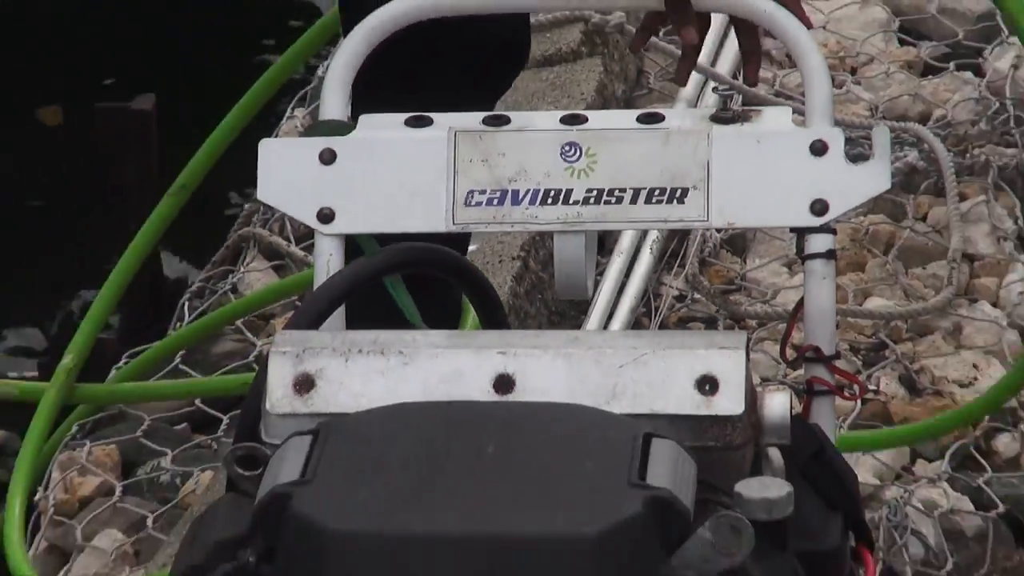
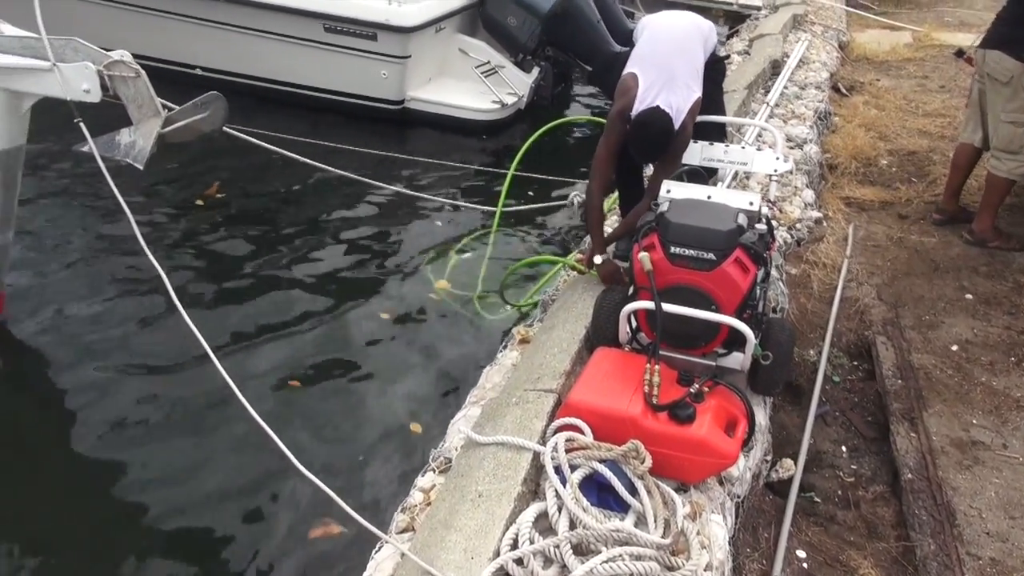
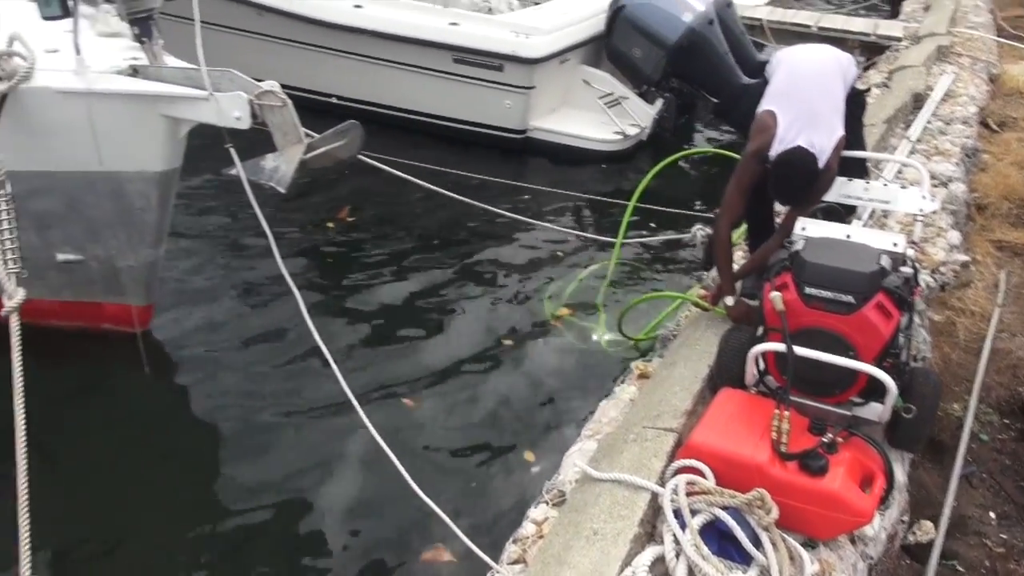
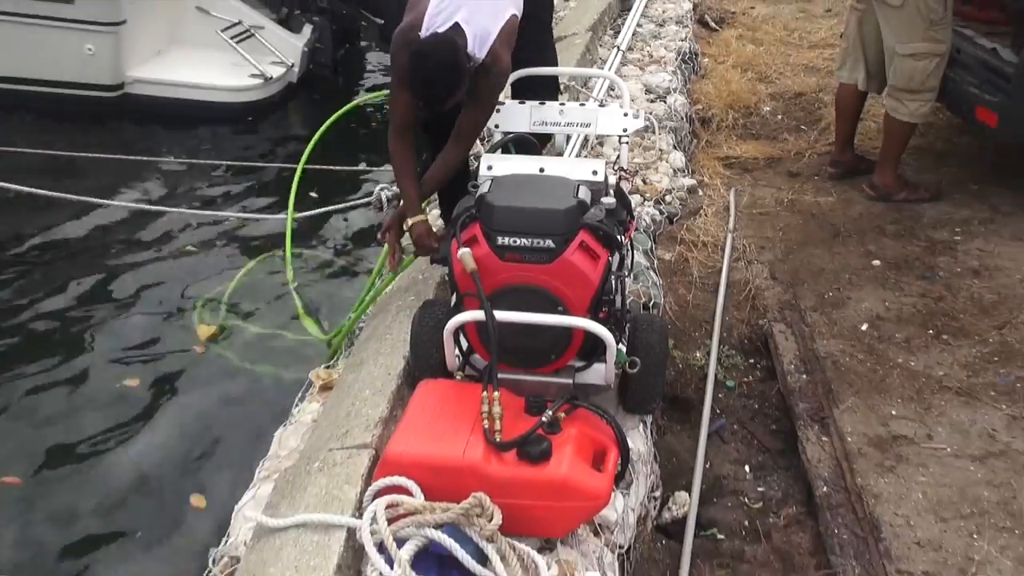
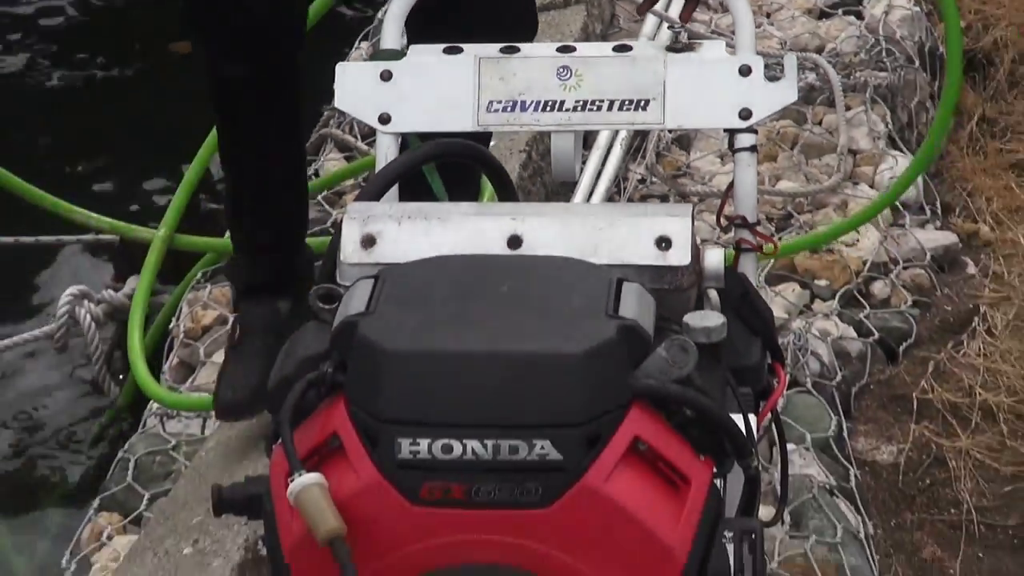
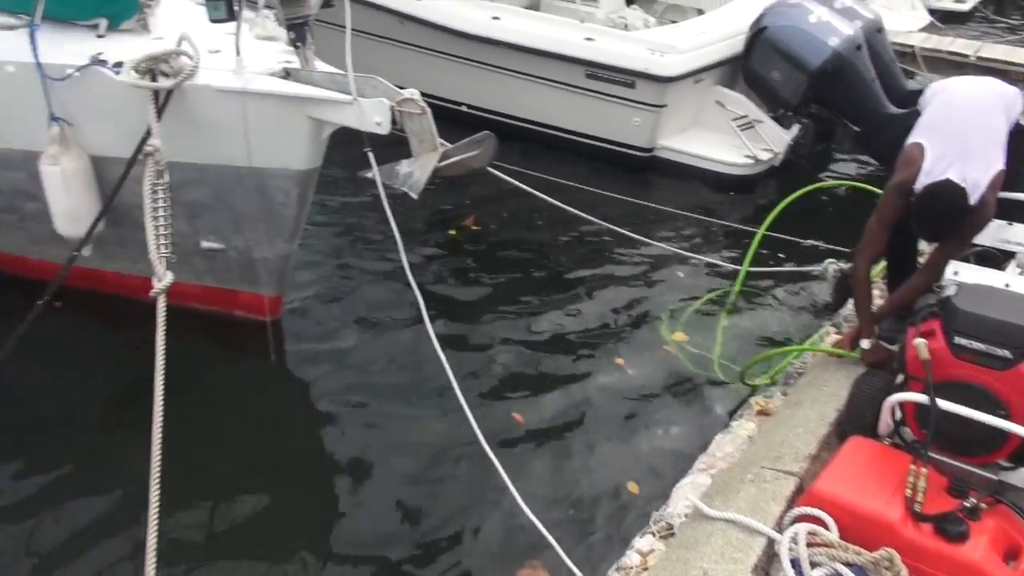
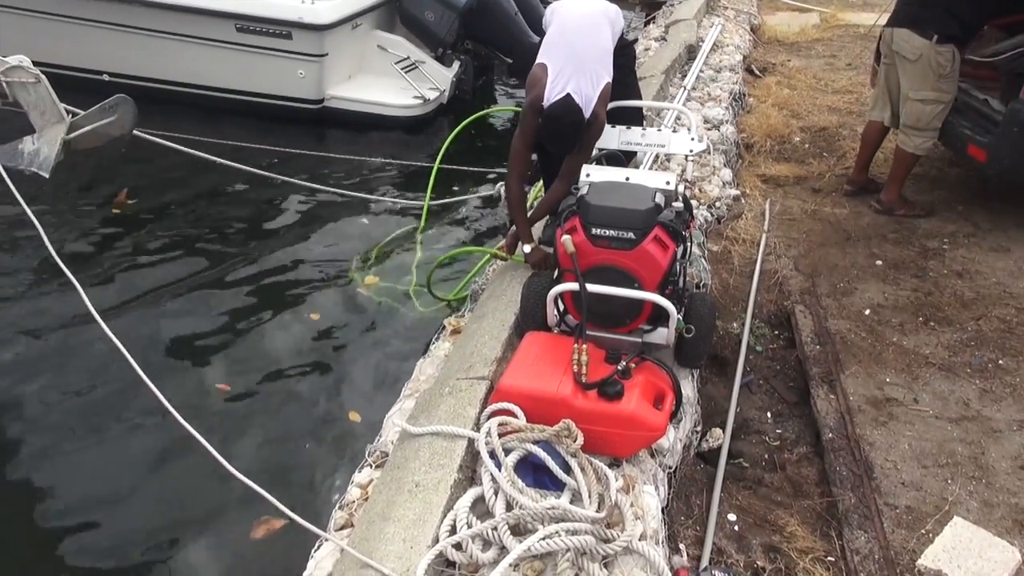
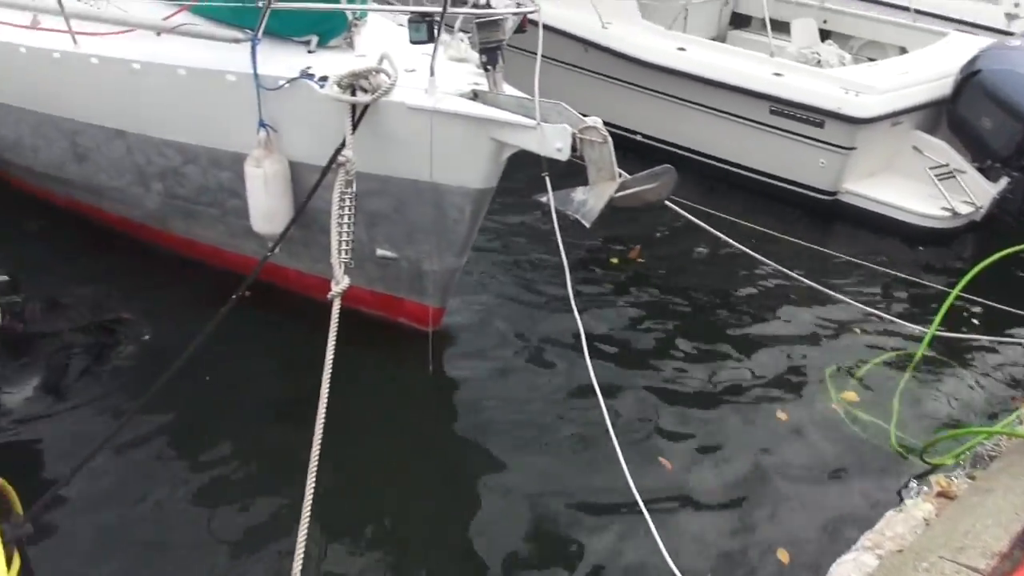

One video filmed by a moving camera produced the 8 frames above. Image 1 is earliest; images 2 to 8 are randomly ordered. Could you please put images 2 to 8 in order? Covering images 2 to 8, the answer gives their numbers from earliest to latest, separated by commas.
5, 4, 7, 2, 3, 6, 8
